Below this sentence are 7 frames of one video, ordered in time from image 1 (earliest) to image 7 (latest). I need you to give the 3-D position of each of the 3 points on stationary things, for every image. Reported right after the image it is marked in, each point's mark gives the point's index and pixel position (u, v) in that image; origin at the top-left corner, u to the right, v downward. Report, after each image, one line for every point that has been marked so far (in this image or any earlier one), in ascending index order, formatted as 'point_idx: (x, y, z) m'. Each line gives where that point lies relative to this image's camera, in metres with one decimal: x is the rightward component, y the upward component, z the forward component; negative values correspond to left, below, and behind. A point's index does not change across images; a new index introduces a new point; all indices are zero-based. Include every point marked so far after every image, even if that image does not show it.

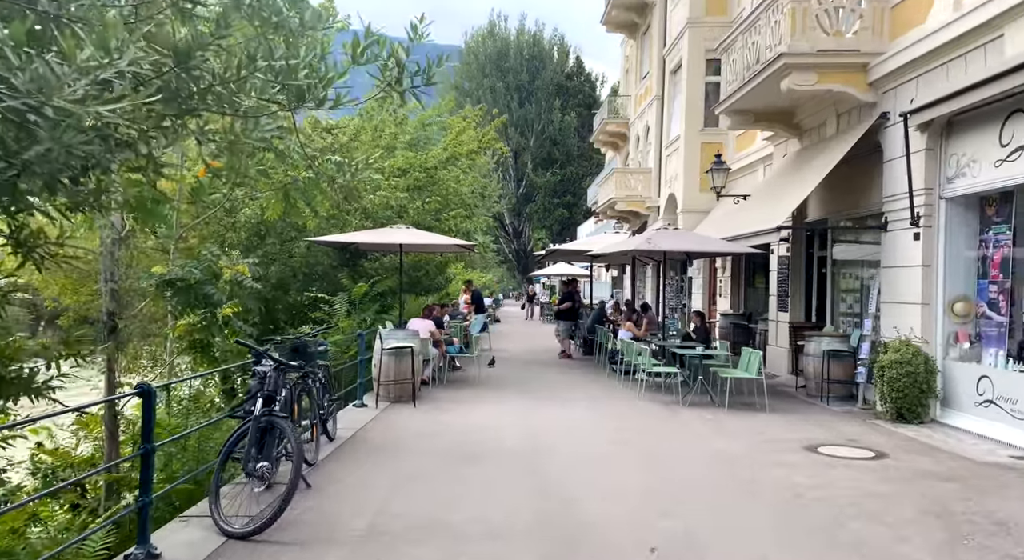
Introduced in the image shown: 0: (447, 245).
0: (-1.2, +0.6, +15.7) m
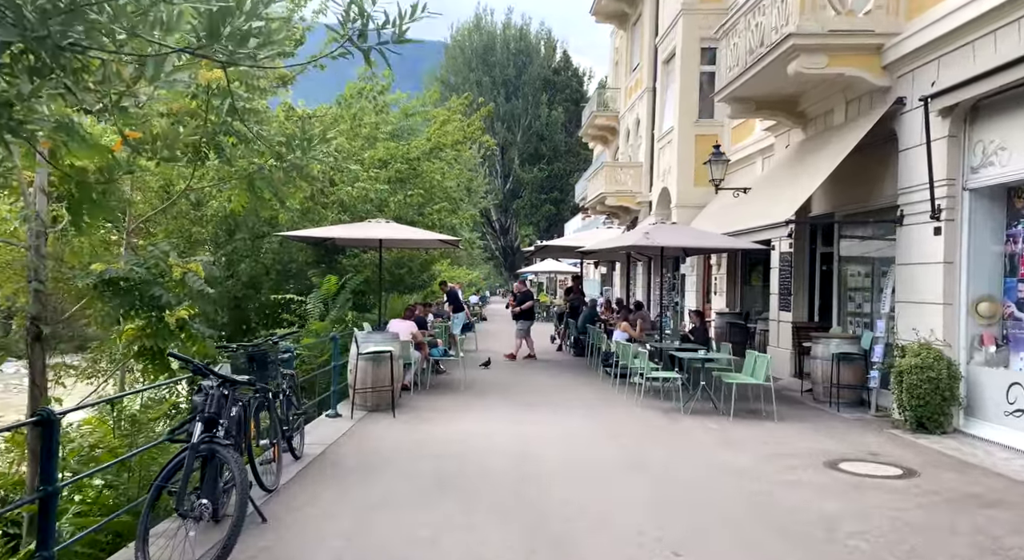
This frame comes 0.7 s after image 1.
0: (-1.4, +0.7, +14.7) m
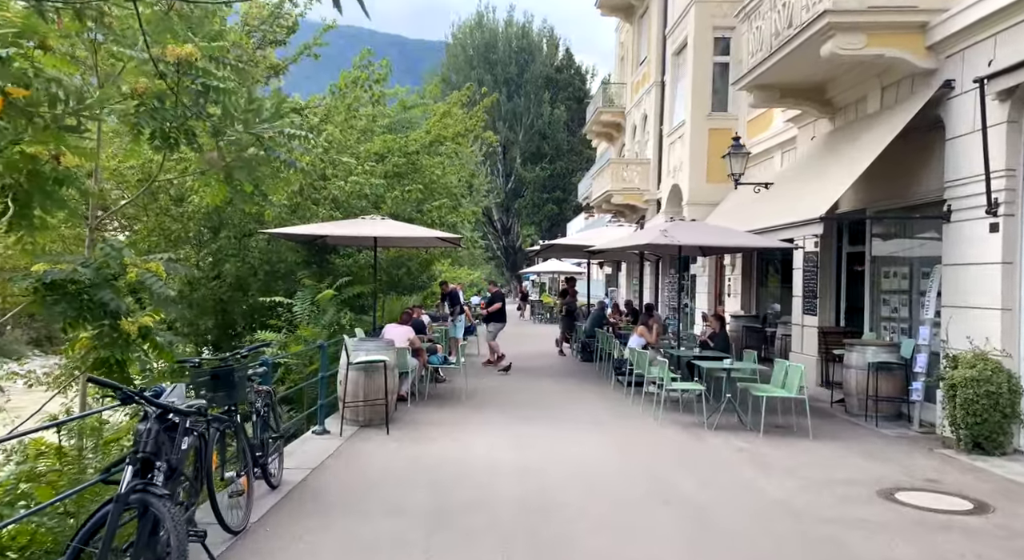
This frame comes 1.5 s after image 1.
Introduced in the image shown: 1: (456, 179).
0: (-1.3, +0.6, +13.7) m
1: (-1.2, +2.1, +18.9) m
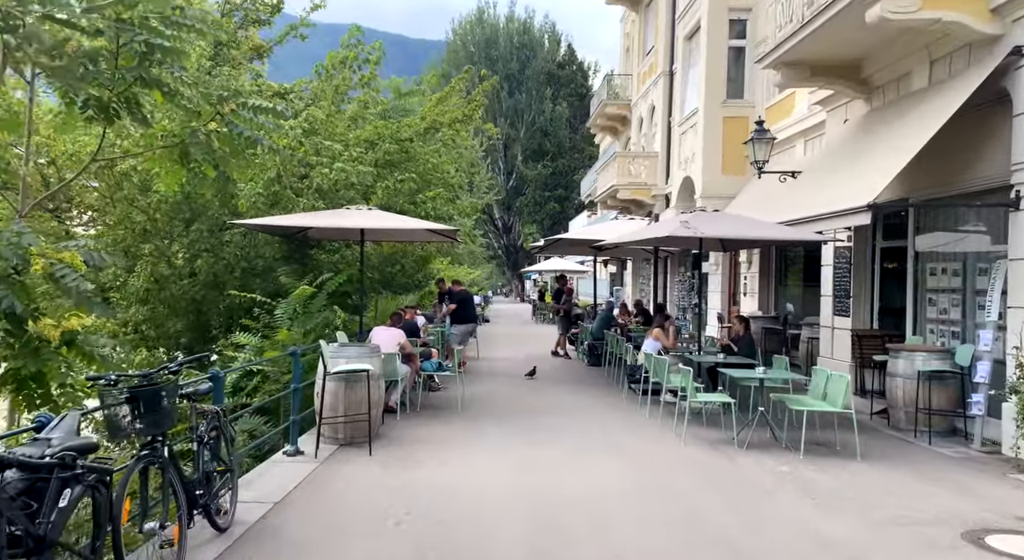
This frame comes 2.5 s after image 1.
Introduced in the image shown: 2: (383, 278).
0: (-1.3, +0.7, +12.3) m
1: (-1.1, +2.2, +17.6) m
2: (-2.4, 0.0, +16.8) m
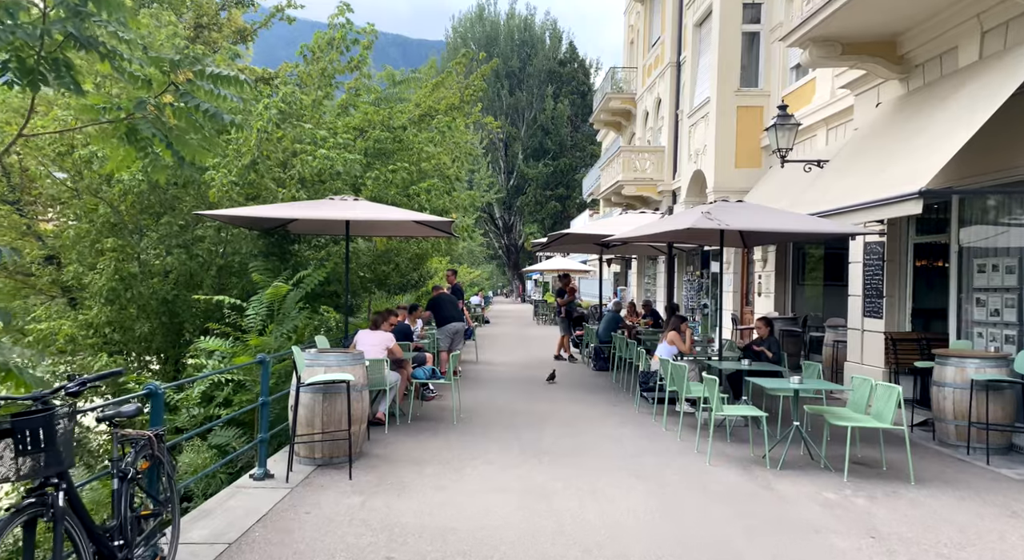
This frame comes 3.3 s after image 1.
0: (-1.3, +0.7, +11.2) m
1: (-1.1, +2.2, +16.5) m
2: (-2.4, +0.1, +15.7) m
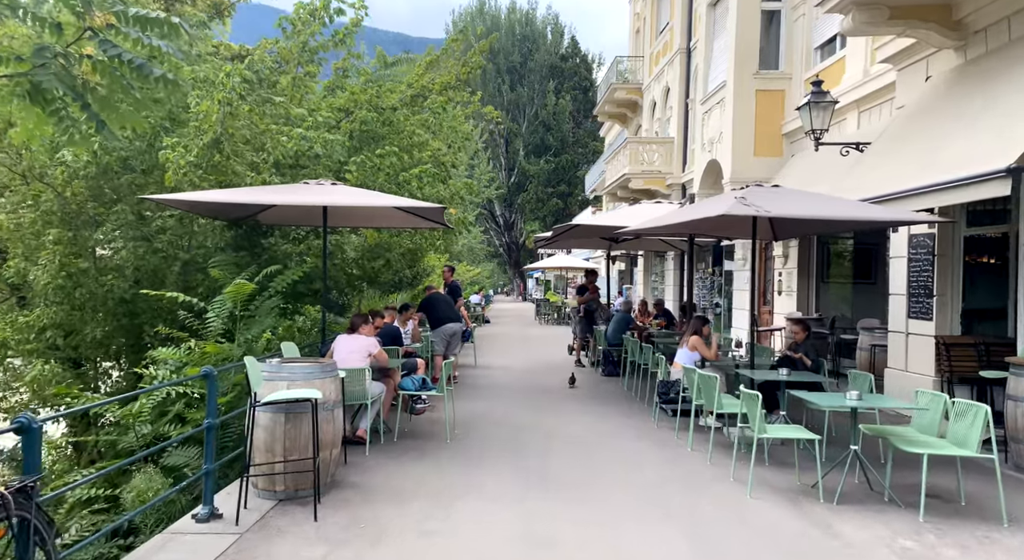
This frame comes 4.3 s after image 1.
0: (-1.2, +0.7, +9.8) m
1: (-1.1, +2.2, +15.1) m
2: (-2.4, +0.1, +14.3) m
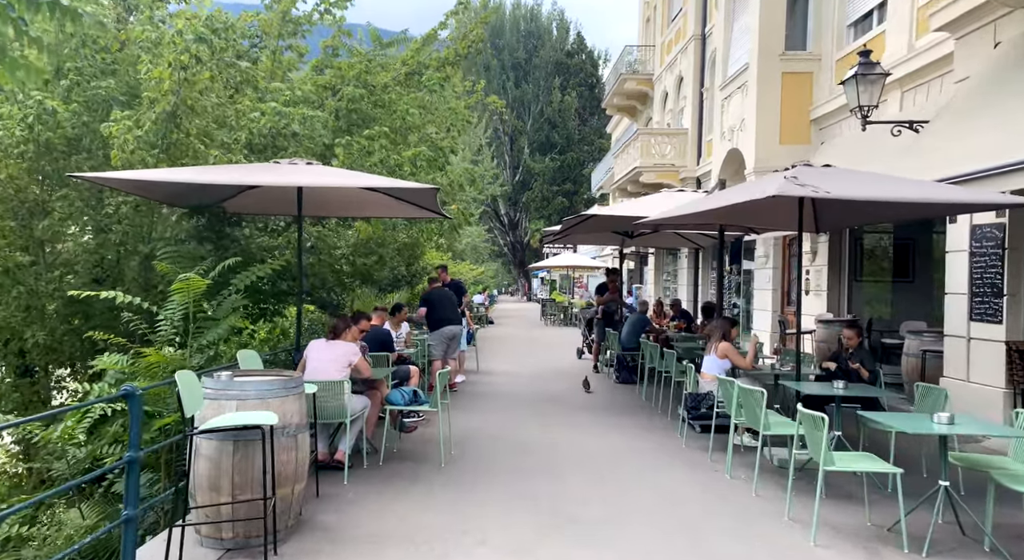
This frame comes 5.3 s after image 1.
0: (-1.2, +0.8, +8.5) m
1: (-1.0, +2.3, +13.7) m
2: (-2.3, +0.1, +12.9) m
